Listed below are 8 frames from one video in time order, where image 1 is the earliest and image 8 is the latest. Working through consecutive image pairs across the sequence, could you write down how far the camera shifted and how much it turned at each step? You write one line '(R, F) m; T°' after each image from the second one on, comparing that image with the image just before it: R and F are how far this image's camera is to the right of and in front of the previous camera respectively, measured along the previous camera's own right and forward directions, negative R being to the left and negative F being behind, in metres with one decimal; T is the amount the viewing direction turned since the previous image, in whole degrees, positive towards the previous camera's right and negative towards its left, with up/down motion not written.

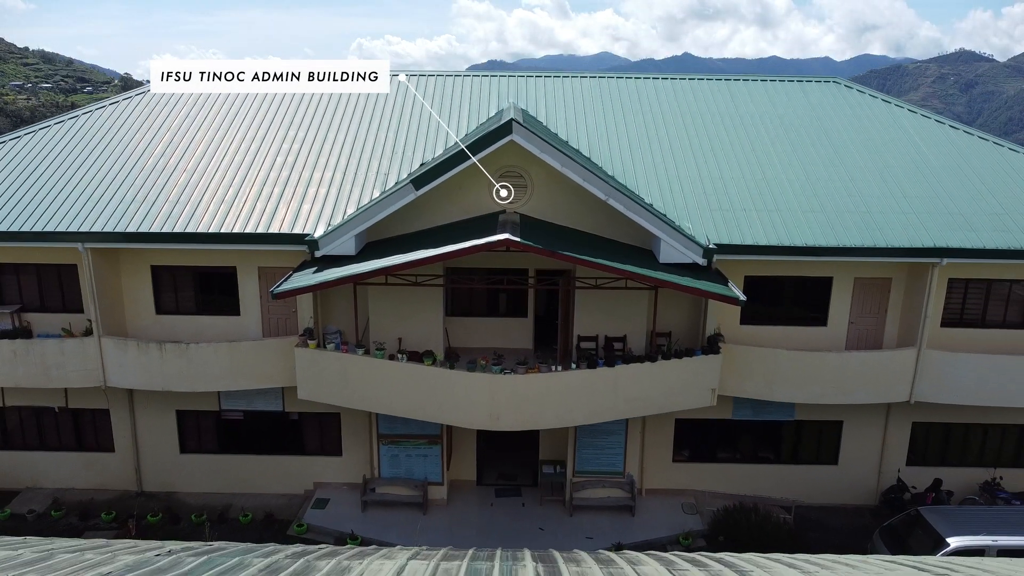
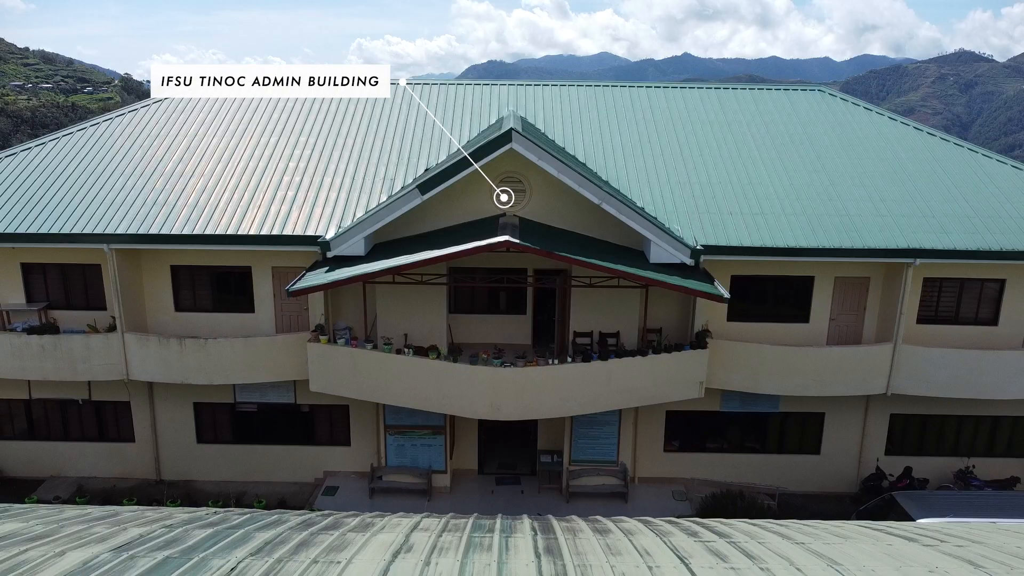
(0.0, -0.8) m; 0°
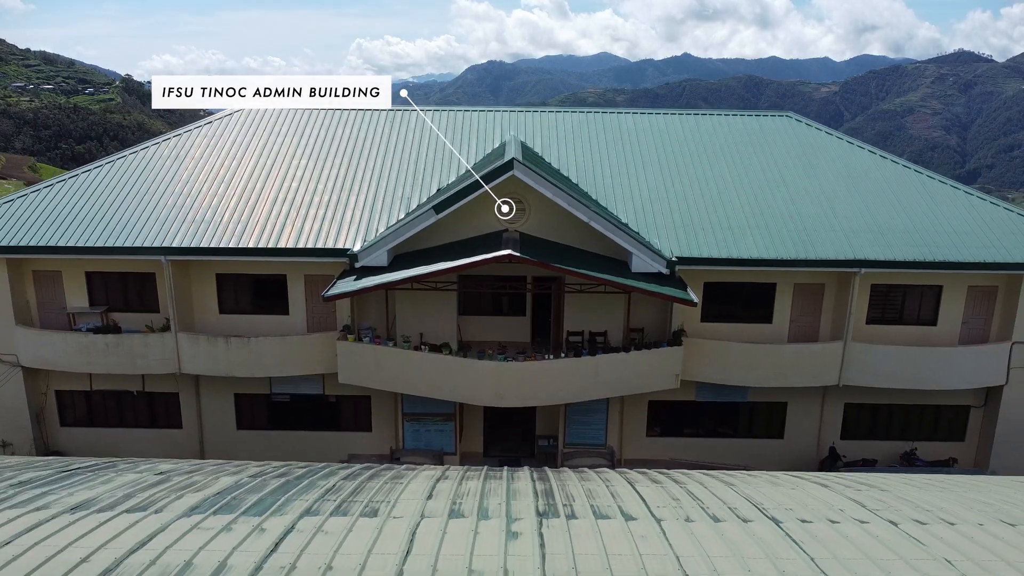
(0.0, -2.3) m; 0°
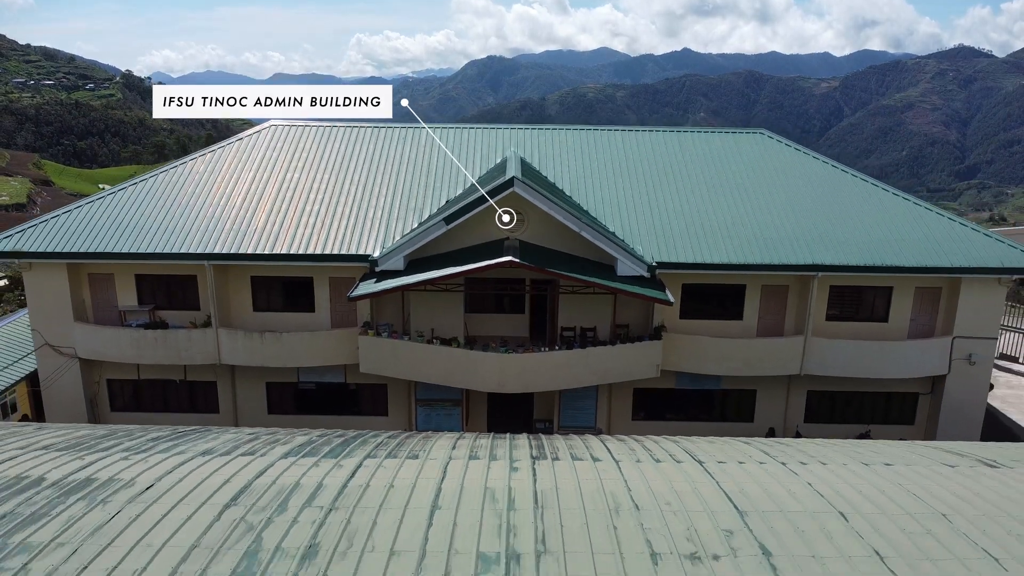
(0.0, -2.3) m; 0°
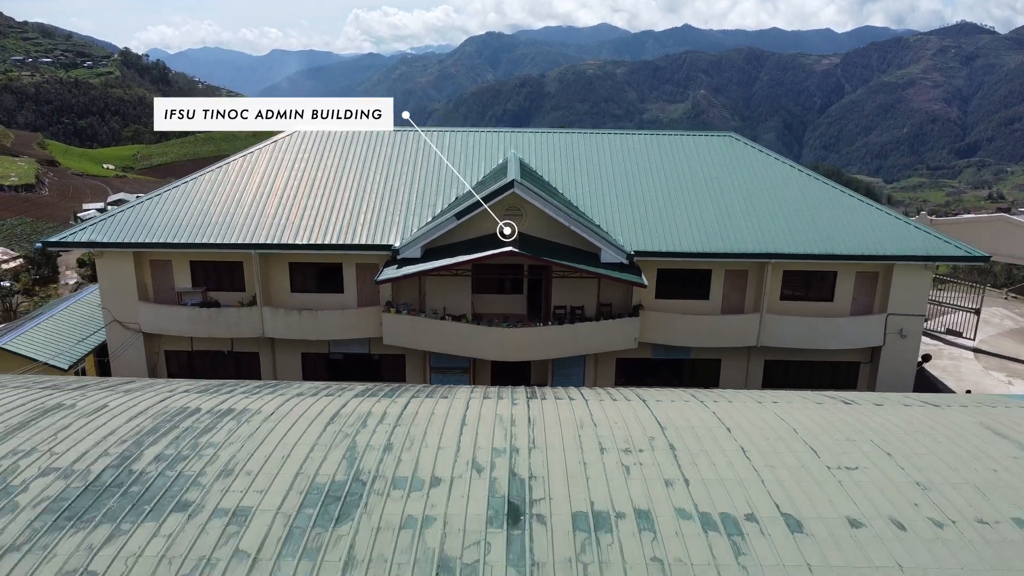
(0.0, -3.4) m; 0°
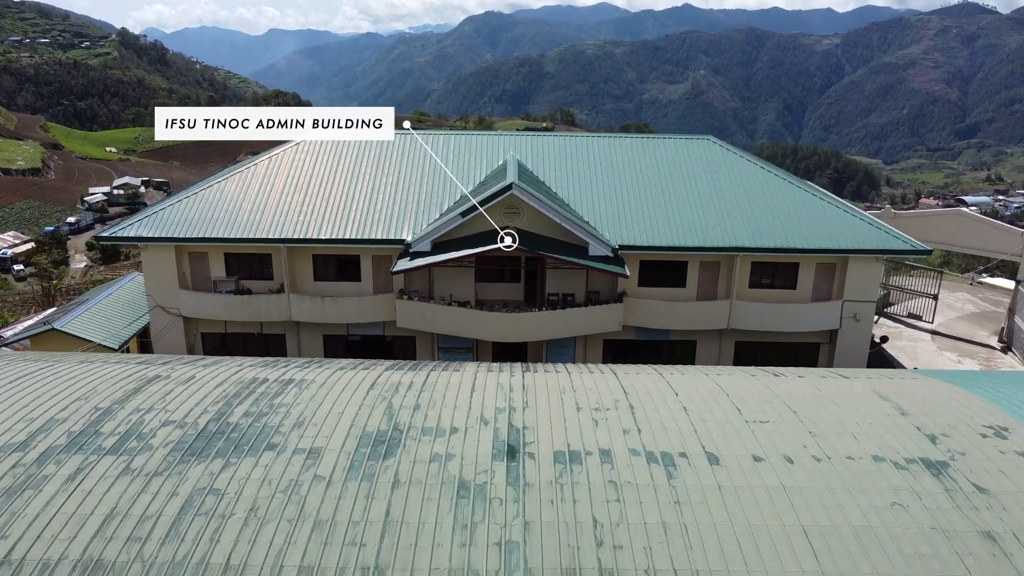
(0.0, -2.9) m; 0°
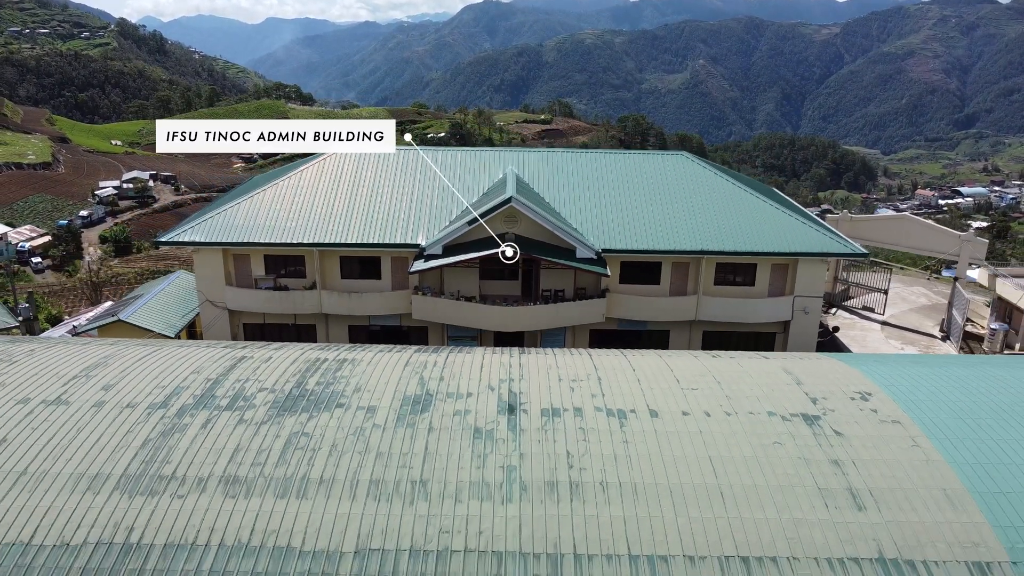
(0.0, -4.3) m; 0°
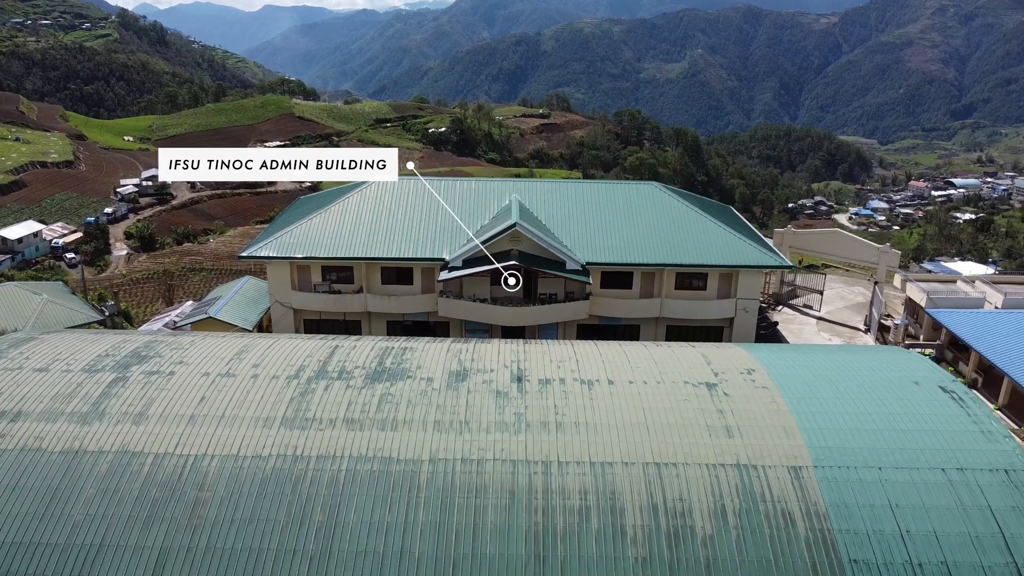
(-0.3, -8.3) m; 0°
